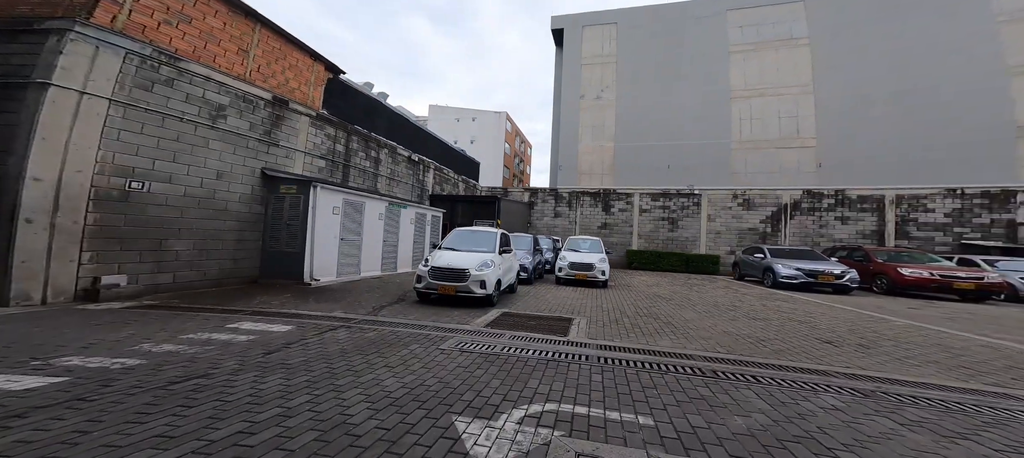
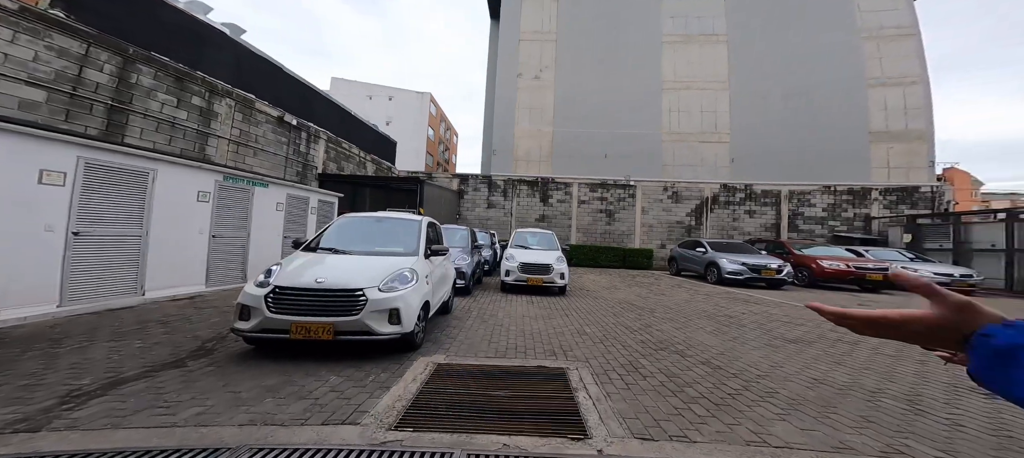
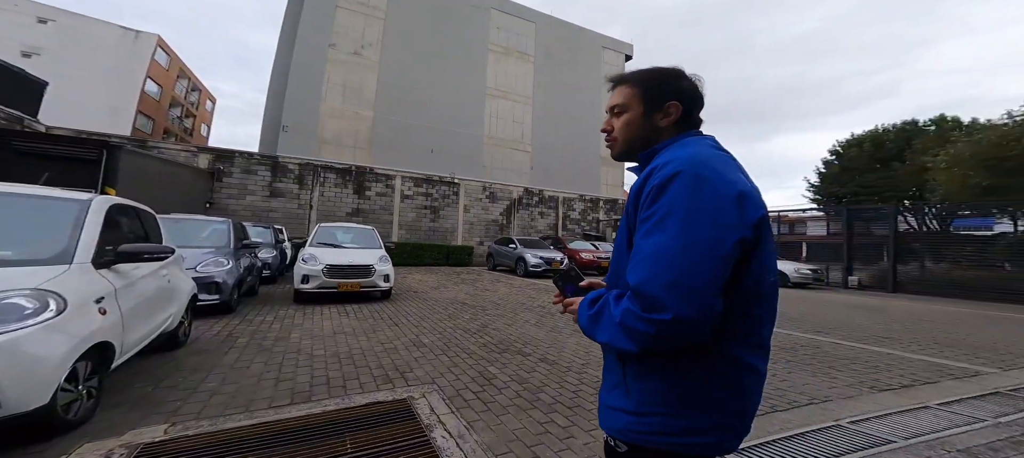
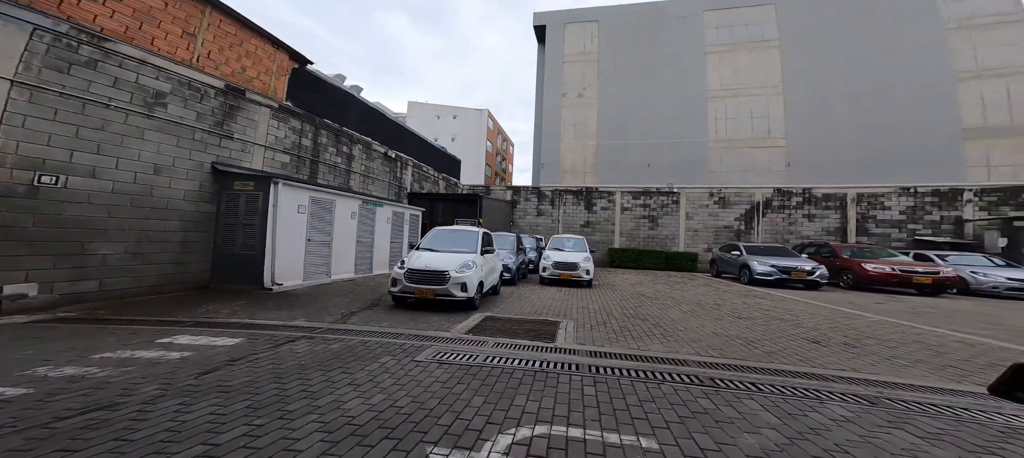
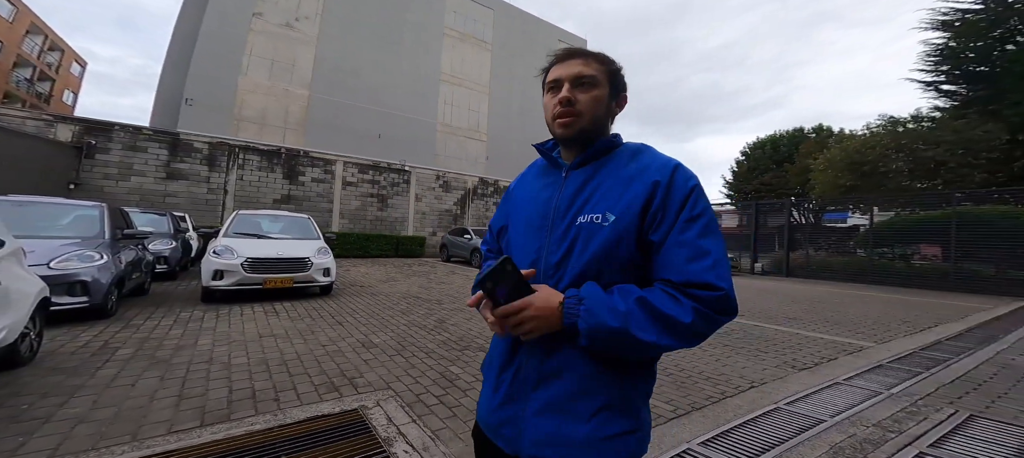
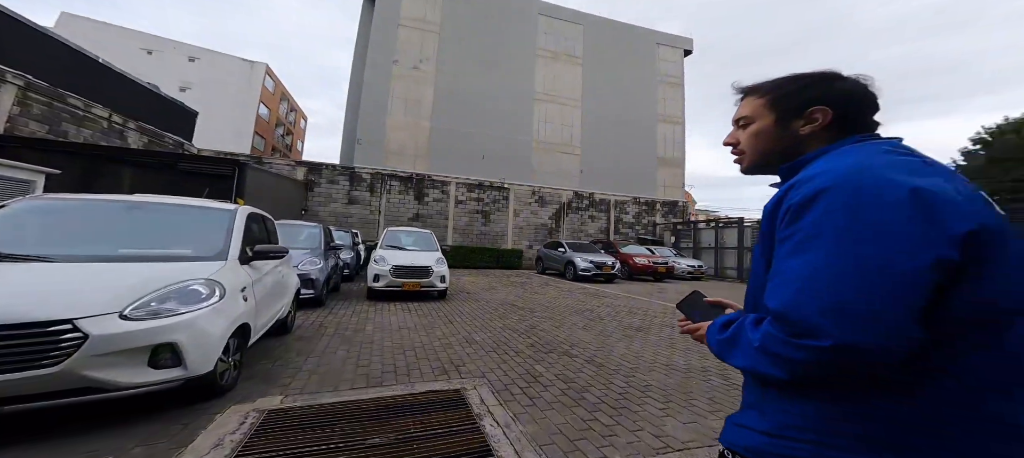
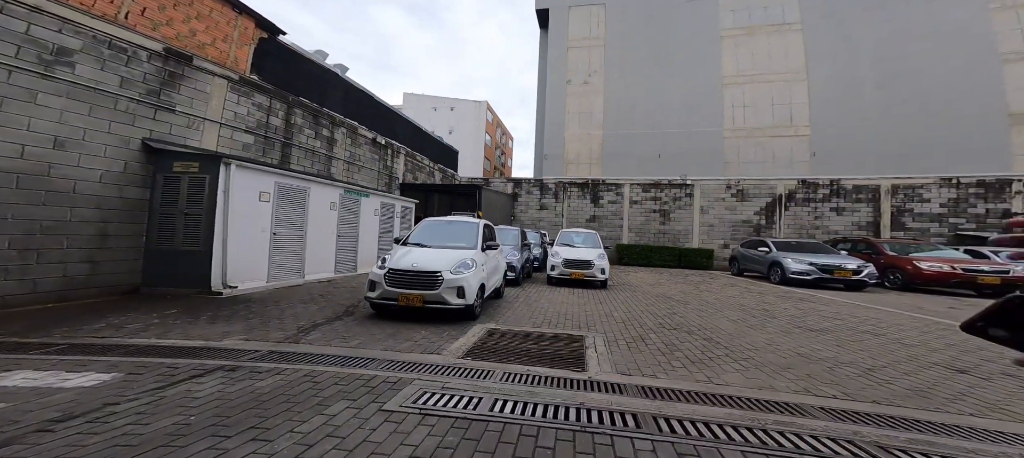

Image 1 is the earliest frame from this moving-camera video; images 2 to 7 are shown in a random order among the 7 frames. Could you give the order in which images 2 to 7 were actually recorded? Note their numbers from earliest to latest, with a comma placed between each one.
4, 7, 2, 6, 3, 5
